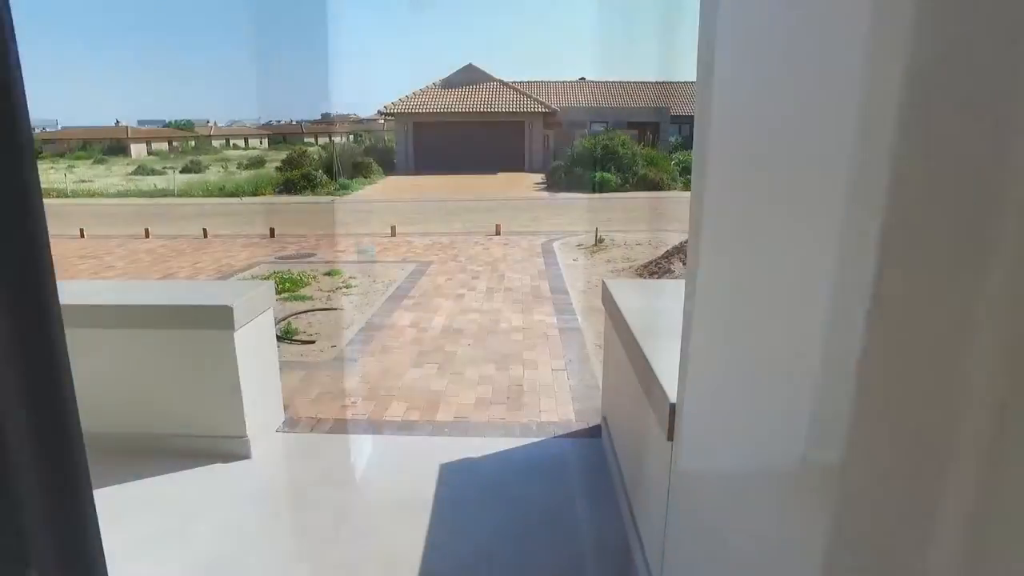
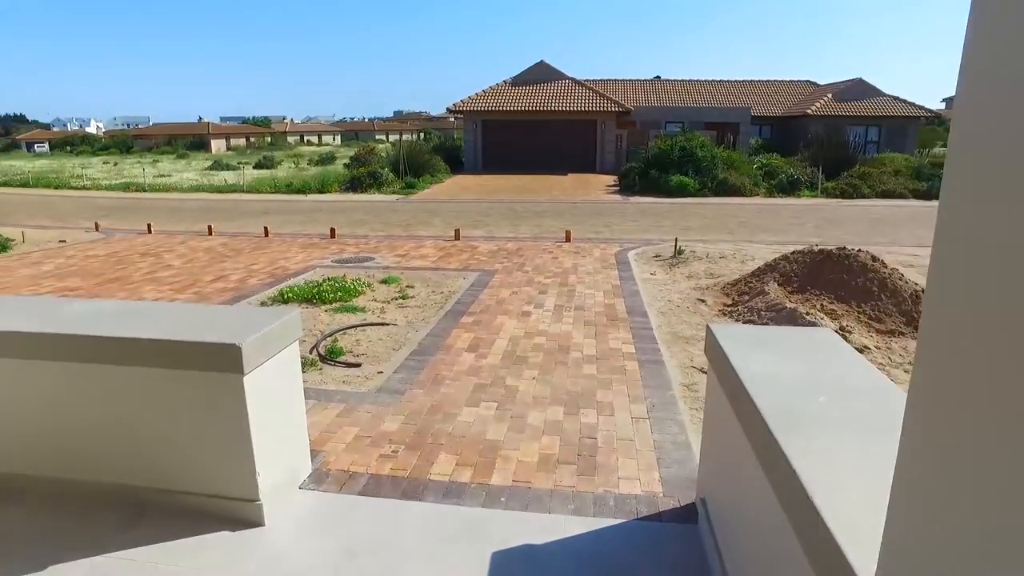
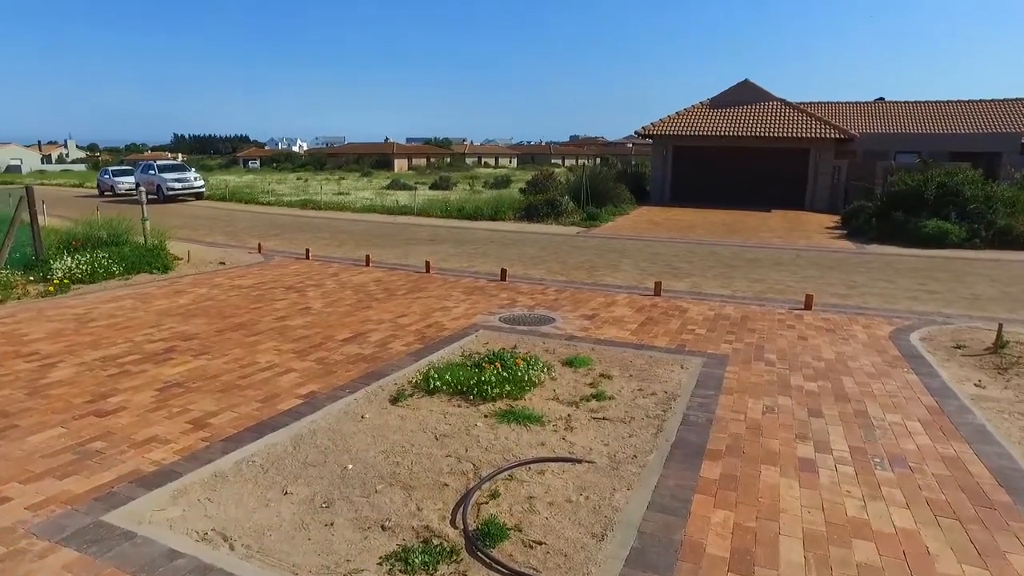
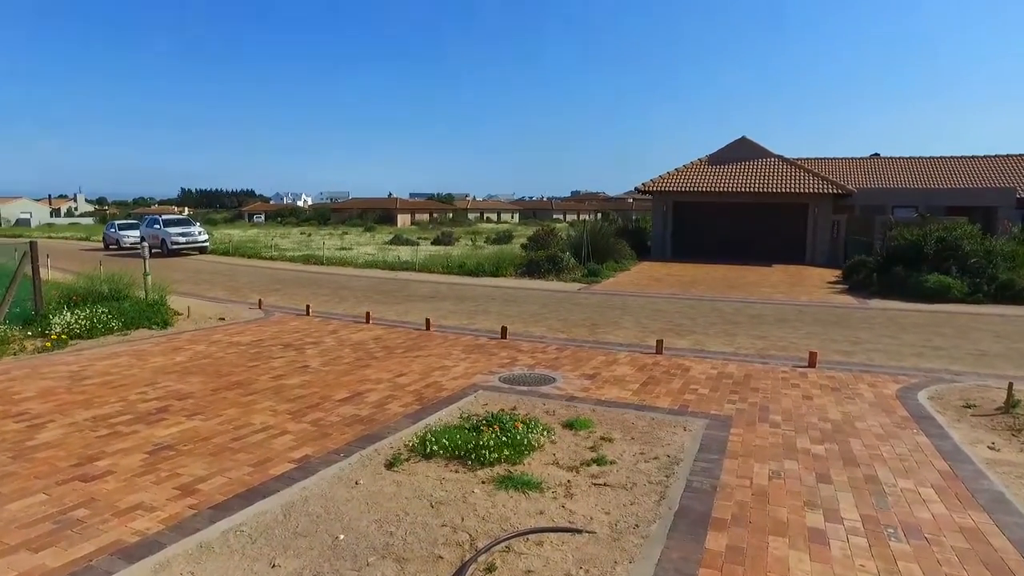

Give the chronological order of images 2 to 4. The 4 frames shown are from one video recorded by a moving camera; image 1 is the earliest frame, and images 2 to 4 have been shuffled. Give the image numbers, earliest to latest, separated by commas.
2, 3, 4
